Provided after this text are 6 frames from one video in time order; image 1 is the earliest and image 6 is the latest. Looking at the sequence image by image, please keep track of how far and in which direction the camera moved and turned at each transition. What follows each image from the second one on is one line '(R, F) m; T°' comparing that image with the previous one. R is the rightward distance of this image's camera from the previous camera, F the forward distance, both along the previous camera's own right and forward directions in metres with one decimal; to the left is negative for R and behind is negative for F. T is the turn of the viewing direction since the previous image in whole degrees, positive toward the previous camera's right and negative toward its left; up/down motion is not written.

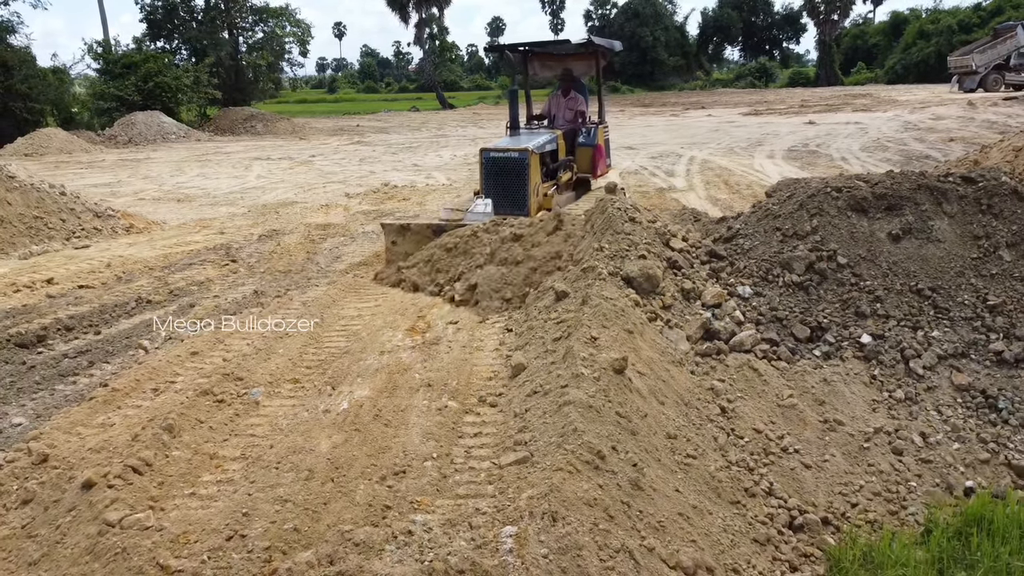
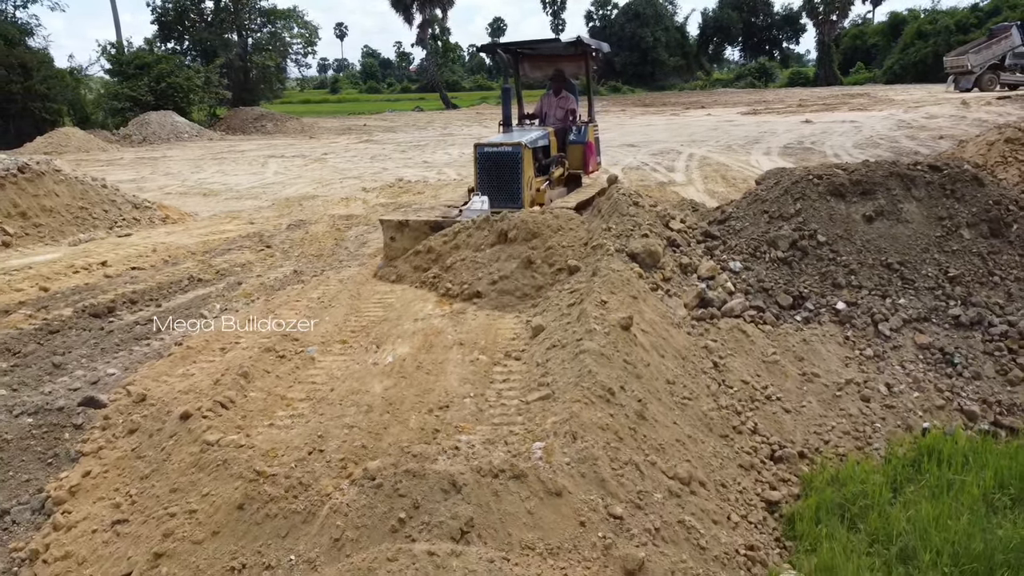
(-0.1, -0.6) m; 0°
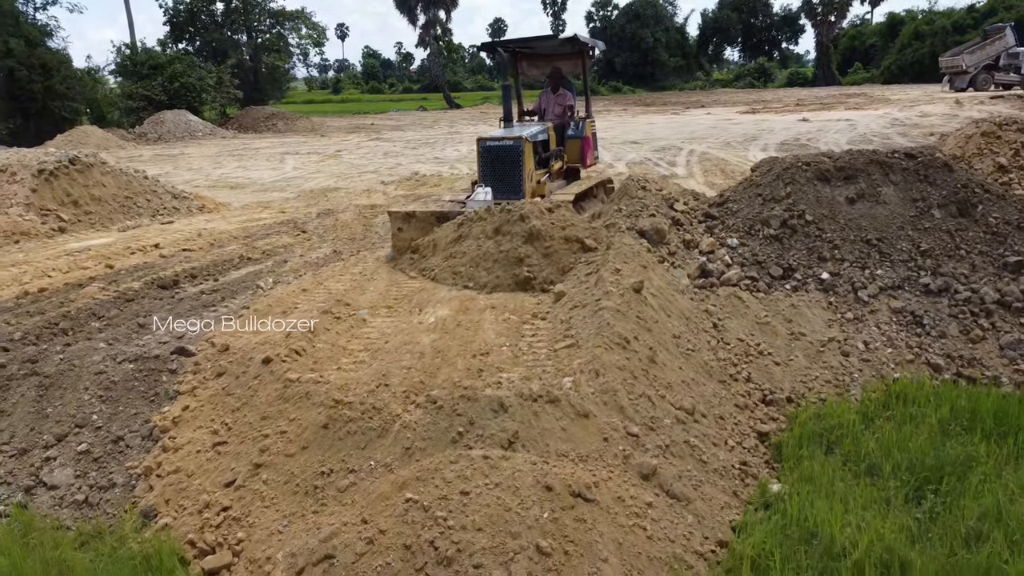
(-0.2, -0.7) m; 0°
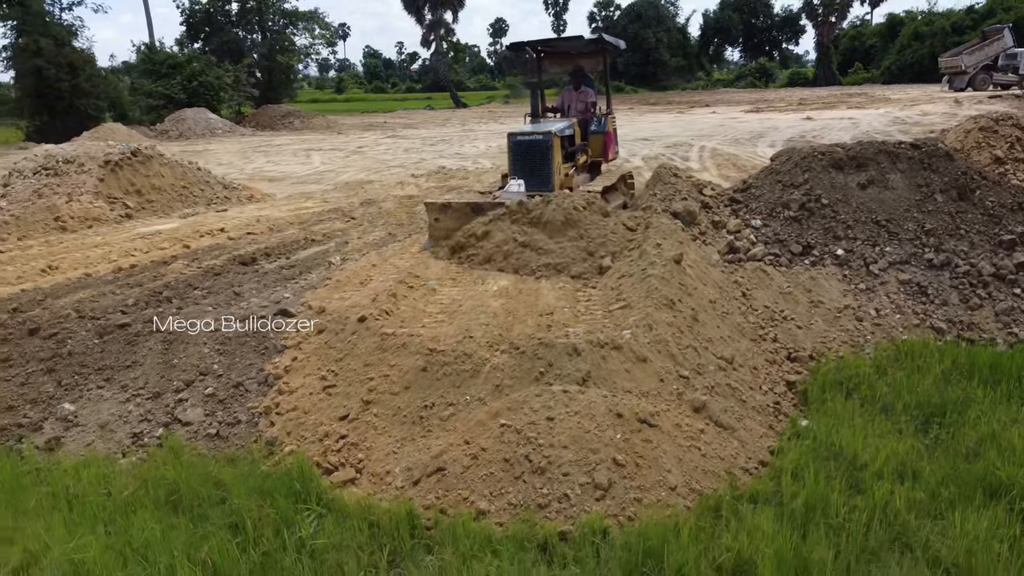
(-0.4, -0.7) m; 0°
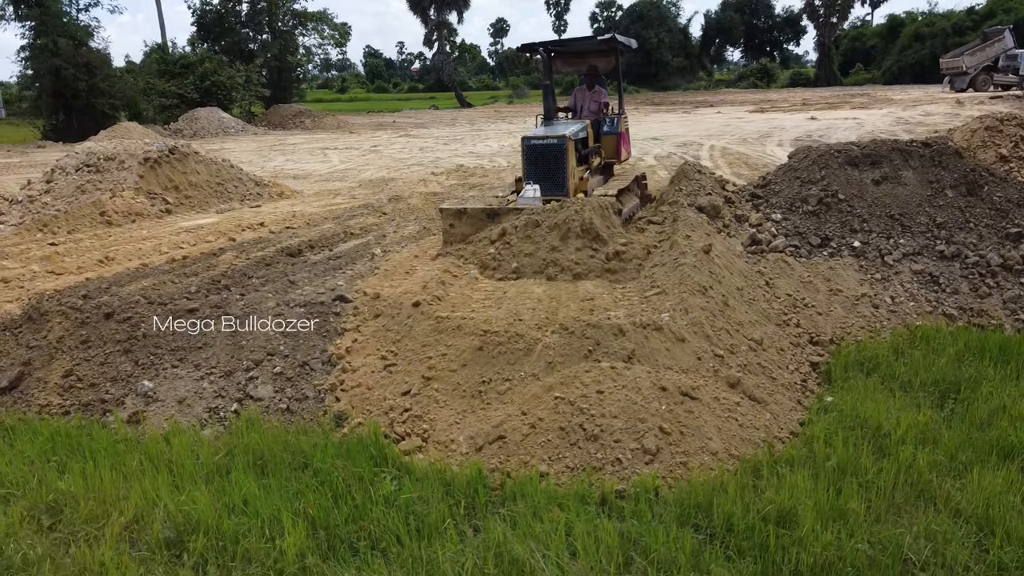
(-0.3, -0.4) m; 0°
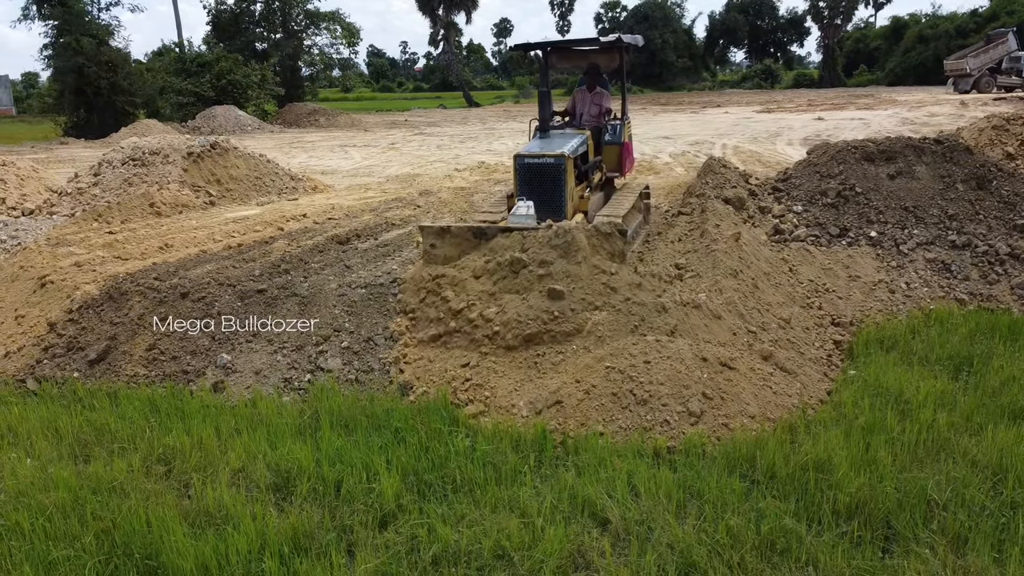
(-0.4, -0.4) m; 0°
